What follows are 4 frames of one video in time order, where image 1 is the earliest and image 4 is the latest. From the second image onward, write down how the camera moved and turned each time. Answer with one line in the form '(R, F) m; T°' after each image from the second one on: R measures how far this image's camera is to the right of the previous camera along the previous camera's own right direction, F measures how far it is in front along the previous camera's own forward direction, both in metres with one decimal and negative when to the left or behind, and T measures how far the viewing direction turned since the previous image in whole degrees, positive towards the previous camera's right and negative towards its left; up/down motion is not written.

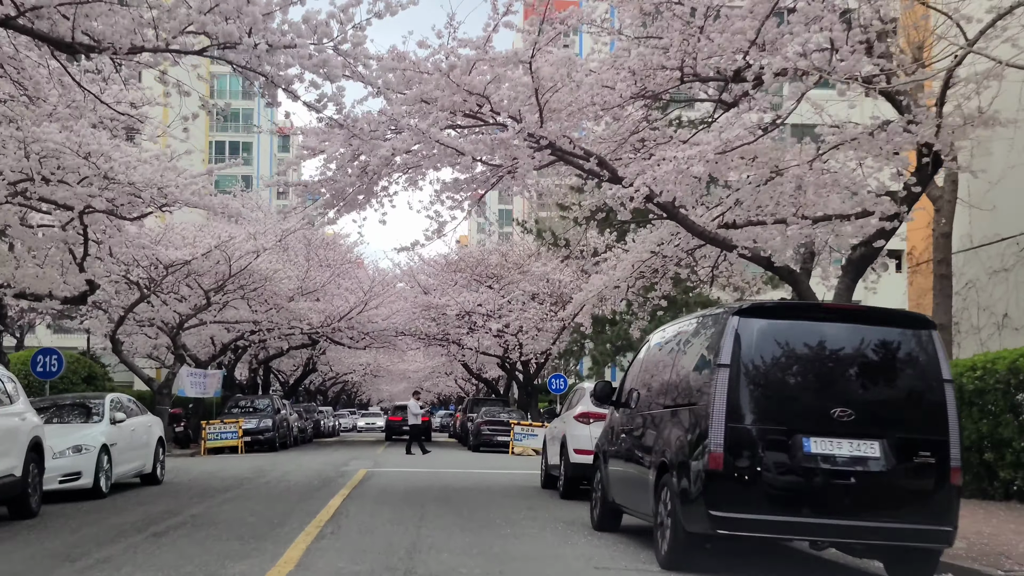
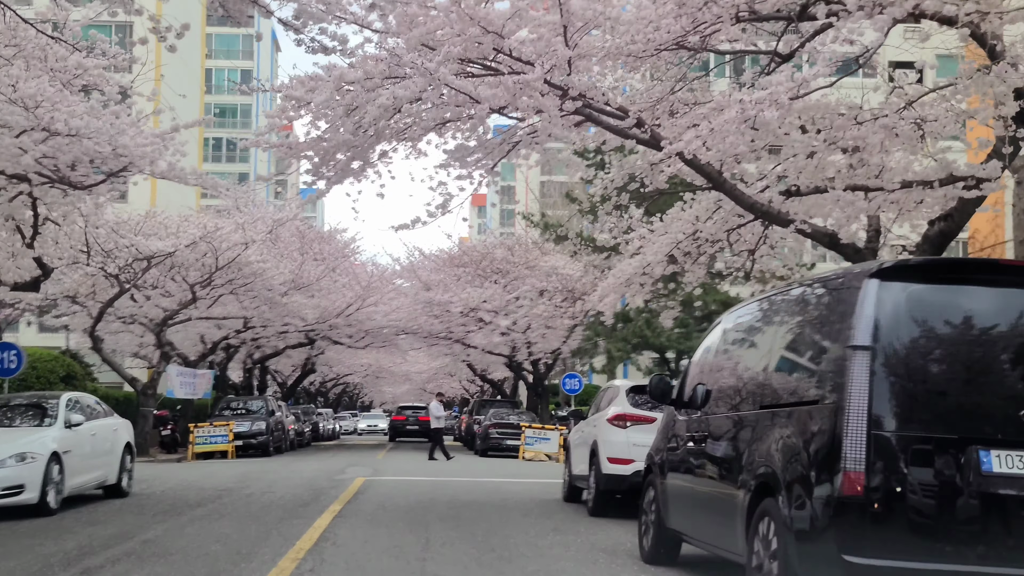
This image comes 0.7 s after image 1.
(-0.2, +2.5) m; 0°
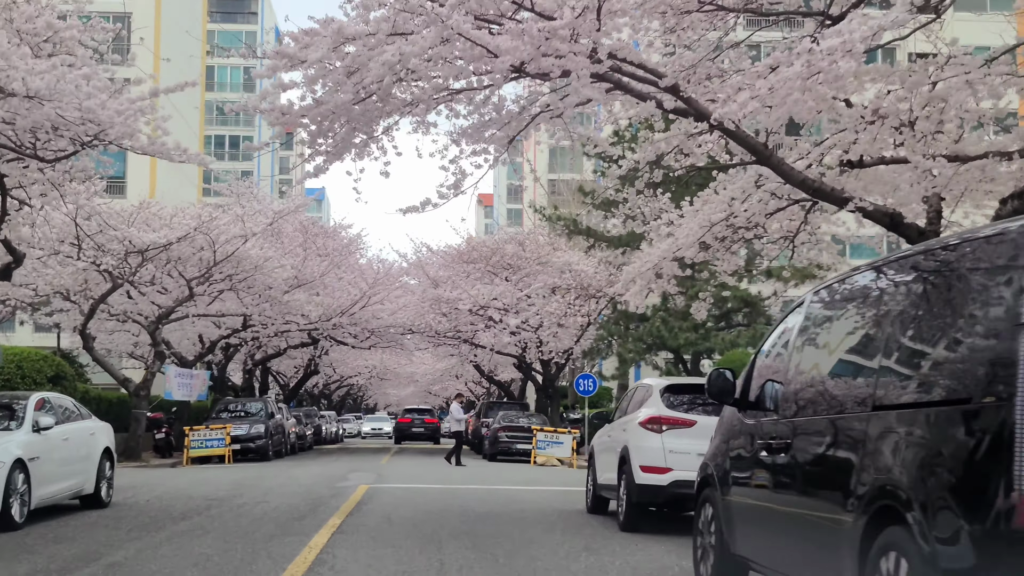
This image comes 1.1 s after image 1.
(-0.1, +1.5) m; 0°
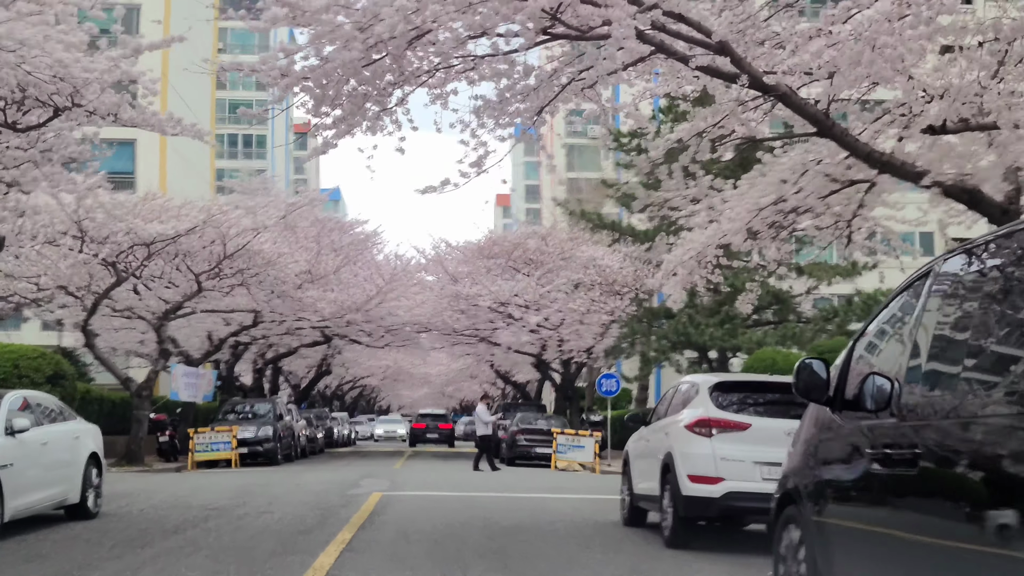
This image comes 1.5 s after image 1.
(-0.1, +1.4) m; 0°
